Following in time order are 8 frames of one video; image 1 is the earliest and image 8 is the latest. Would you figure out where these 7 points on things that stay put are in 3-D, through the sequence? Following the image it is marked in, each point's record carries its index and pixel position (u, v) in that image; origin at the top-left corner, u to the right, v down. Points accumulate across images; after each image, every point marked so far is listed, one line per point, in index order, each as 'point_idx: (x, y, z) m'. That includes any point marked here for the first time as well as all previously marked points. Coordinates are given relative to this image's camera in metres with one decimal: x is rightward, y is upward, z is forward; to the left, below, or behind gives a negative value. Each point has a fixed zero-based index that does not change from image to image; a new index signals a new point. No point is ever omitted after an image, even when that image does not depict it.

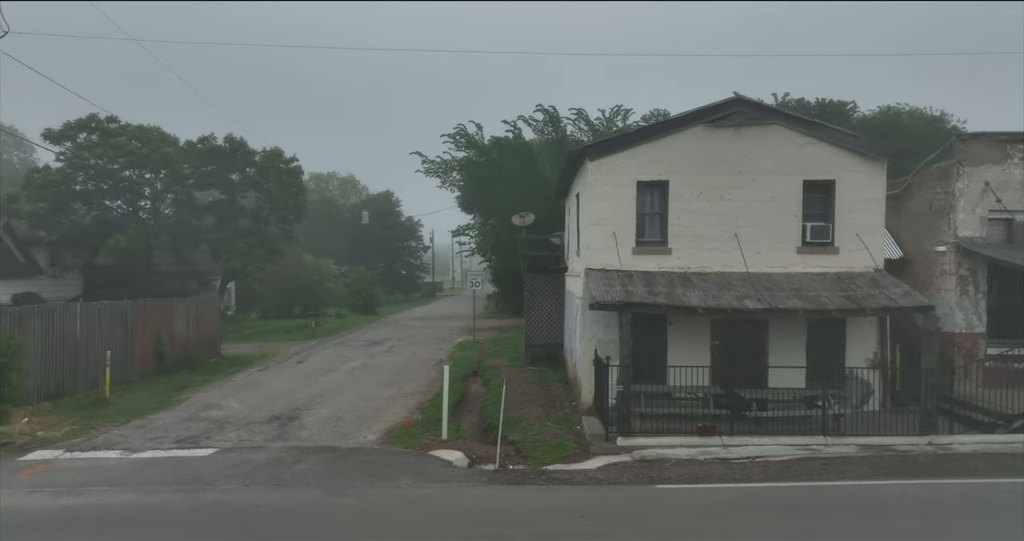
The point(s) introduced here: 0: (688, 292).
0: (+4.4, -0.5, +12.8) m
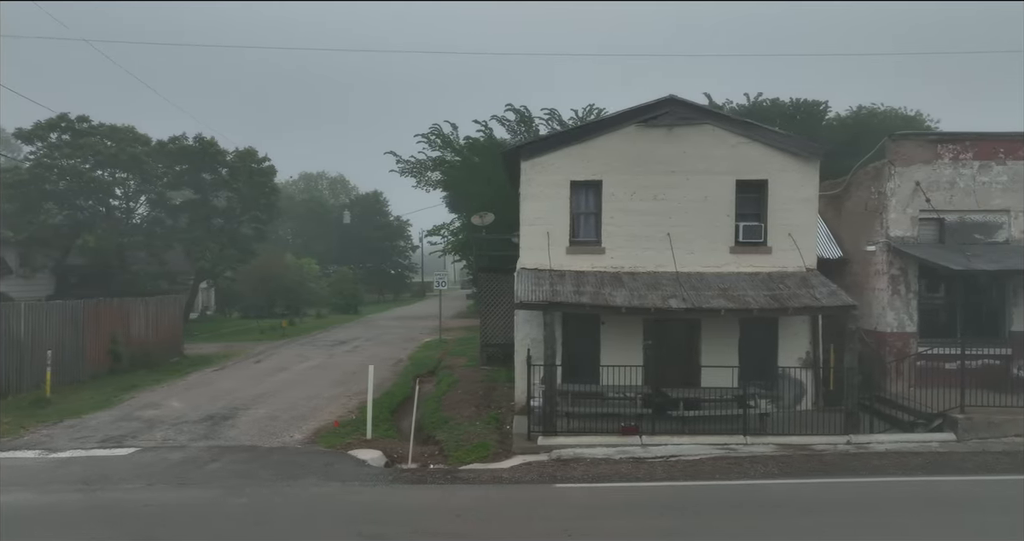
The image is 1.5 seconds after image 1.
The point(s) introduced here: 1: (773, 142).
0: (+2.6, -0.5, +12.8) m
1: (+7.1, +3.5, +13.7) m
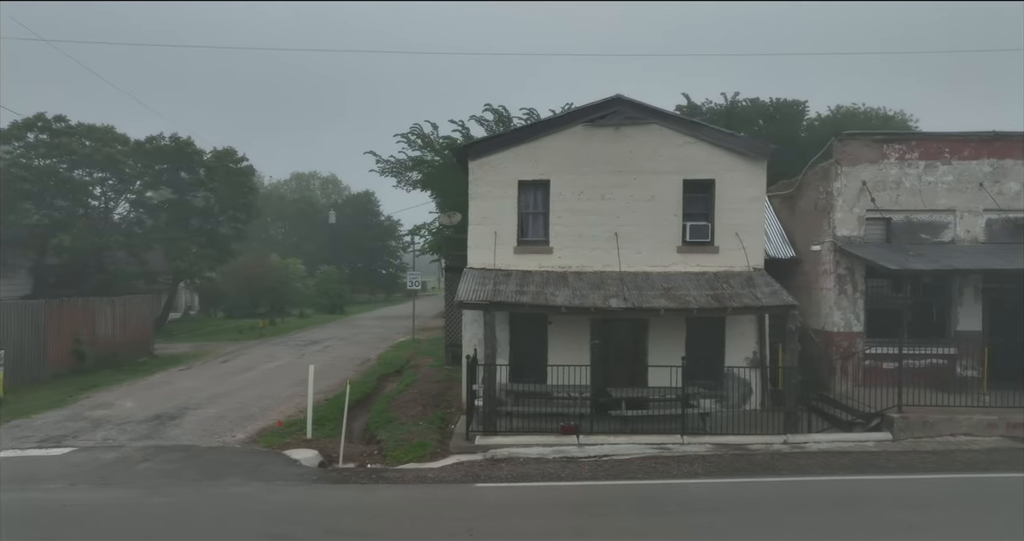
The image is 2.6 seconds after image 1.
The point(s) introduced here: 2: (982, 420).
0: (+1.1, -0.5, +12.8) m
1: (+5.6, +3.5, +13.7) m
2: (+10.5, -3.3, +11.3) m
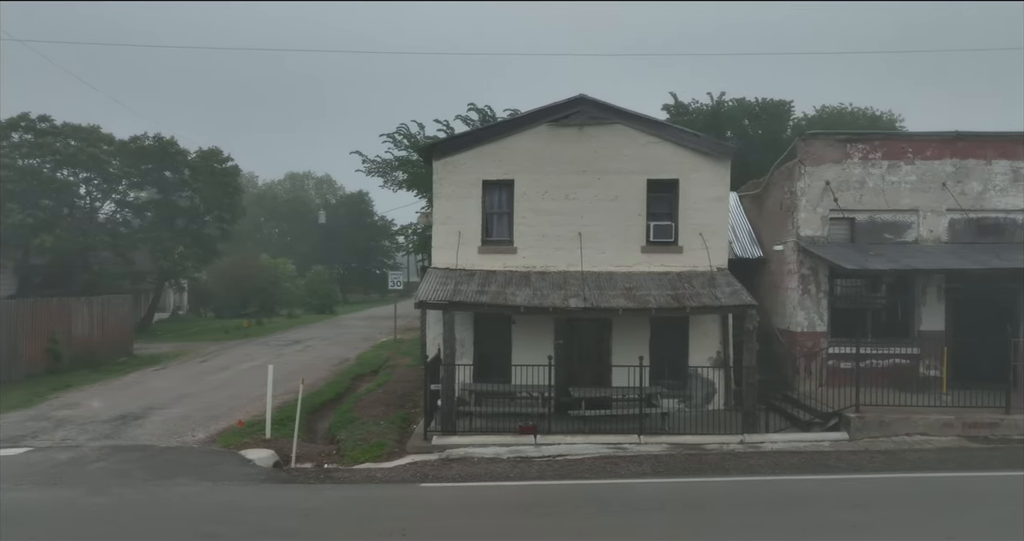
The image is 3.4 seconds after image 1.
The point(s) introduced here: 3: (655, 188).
0: (+0.2, -0.5, +12.8) m
1: (+4.7, +3.5, +13.7) m
2: (+9.5, -3.3, +11.3) m
3: (+3.9, +2.3, +14.0) m
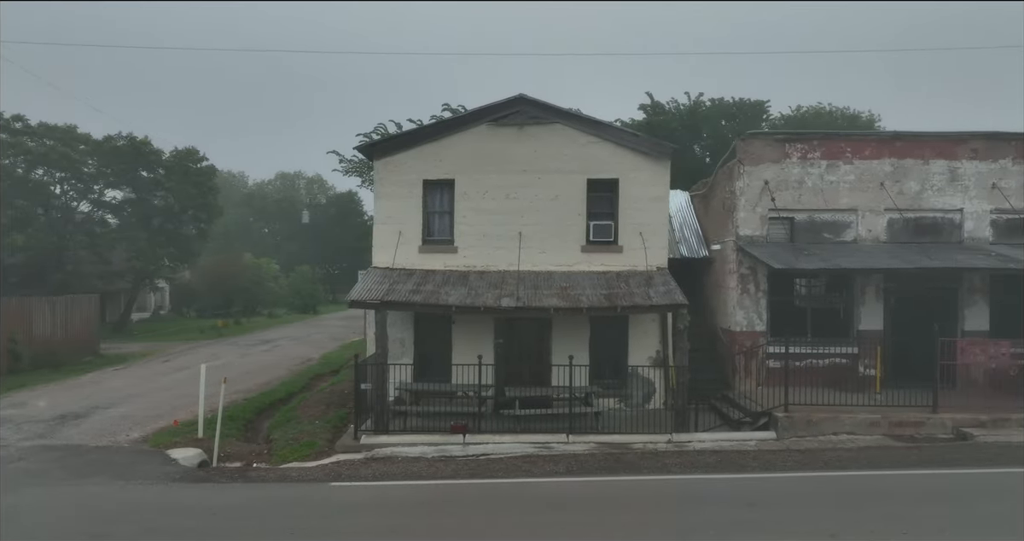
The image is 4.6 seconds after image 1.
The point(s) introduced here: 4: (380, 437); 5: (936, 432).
0: (-1.5, -0.5, +12.8) m
1: (+3.0, +3.5, +13.8) m
2: (+7.9, -3.3, +11.3) m
3: (+2.3, +2.3, +14.0) m
4: (-3.1, -3.8, +11.7) m
5: (+9.4, -3.6, +11.3) m
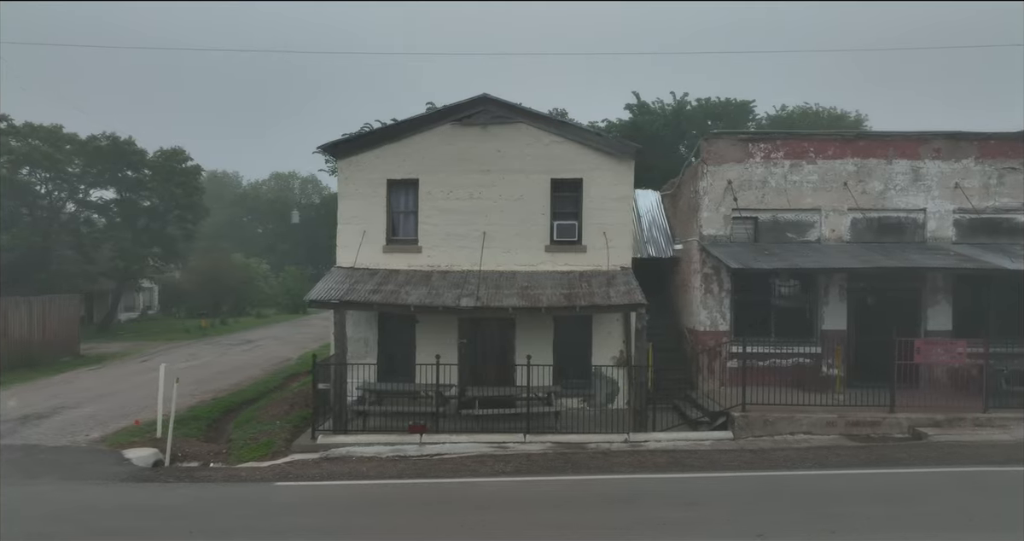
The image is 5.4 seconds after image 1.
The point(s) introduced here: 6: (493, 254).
0: (-2.5, -0.5, +12.8) m
1: (+2.0, +3.5, +13.8) m
2: (+6.9, -3.3, +11.3) m
3: (+1.3, +2.3, +14.0) m
4: (-4.0, -3.8, +11.7) m
5: (+8.4, -3.6, +11.3) m
6: (-0.5, +0.5, +13.8) m
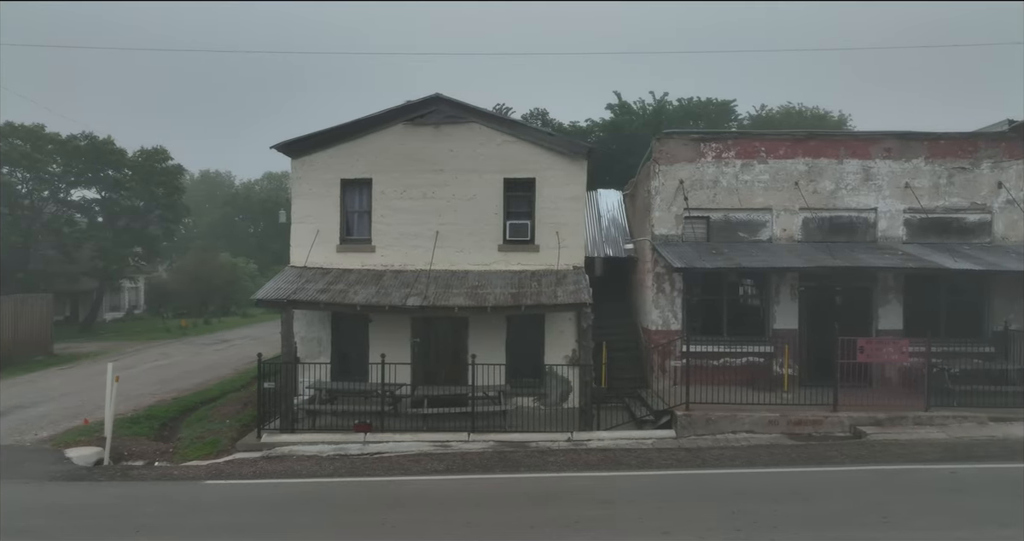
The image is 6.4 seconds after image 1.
0: (-3.7, -0.5, +12.8) m
1: (+0.8, +3.5, +13.8) m
2: (+5.6, -3.3, +11.4) m
3: (0.0, +2.3, +14.0) m
4: (-5.3, -3.8, +11.7) m
5: (+7.2, -3.6, +11.3) m
6: (-1.8, +0.5, +13.9) m
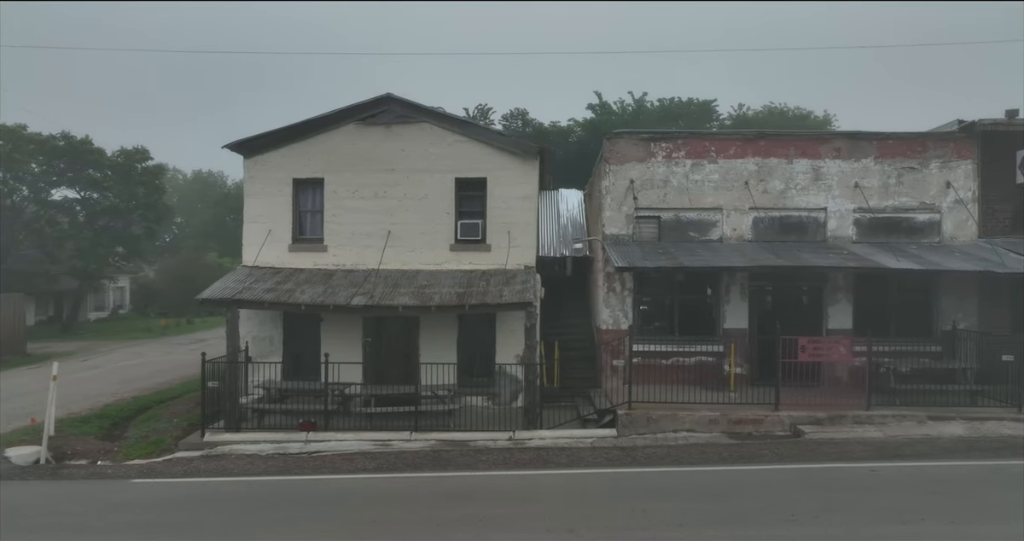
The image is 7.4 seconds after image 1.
0: (-5.1, -0.5, +12.9) m
1: (-0.6, +3.5, +13.8) m
2: (+4.3, -3.3, +11.4) m
3: (-1.3, +2.3, +14.1) m
4: (-6.6, -3.8, +11.7) m
5: (+5.8, -3.6, +11.3) m
6: (-3.1, +0.5, +13.9) m
